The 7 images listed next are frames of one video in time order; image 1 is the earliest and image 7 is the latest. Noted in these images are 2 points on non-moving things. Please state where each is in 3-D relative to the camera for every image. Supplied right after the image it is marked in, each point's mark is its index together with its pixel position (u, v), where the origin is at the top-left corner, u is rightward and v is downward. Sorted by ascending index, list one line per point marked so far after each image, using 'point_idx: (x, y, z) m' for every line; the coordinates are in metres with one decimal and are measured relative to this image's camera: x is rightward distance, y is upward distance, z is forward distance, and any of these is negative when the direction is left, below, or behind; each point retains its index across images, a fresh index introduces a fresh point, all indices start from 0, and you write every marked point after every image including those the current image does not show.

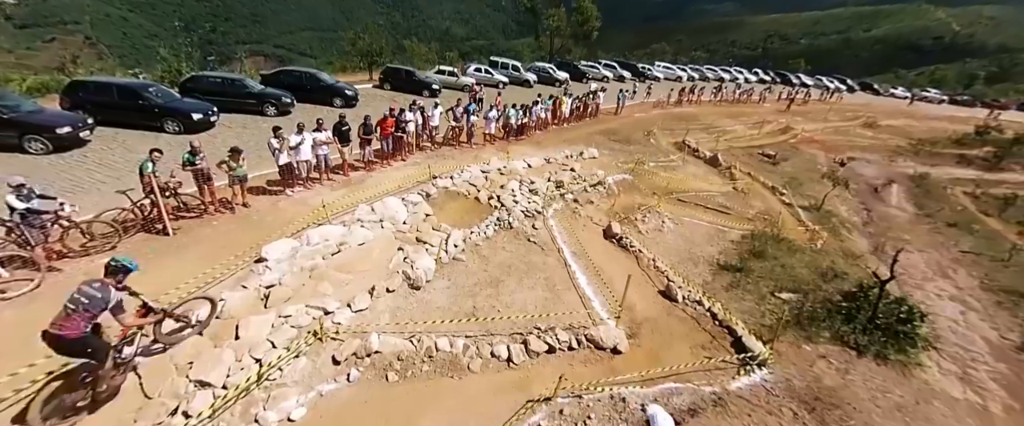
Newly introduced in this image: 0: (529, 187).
0: (+0.6, +0.9, +13.1) m
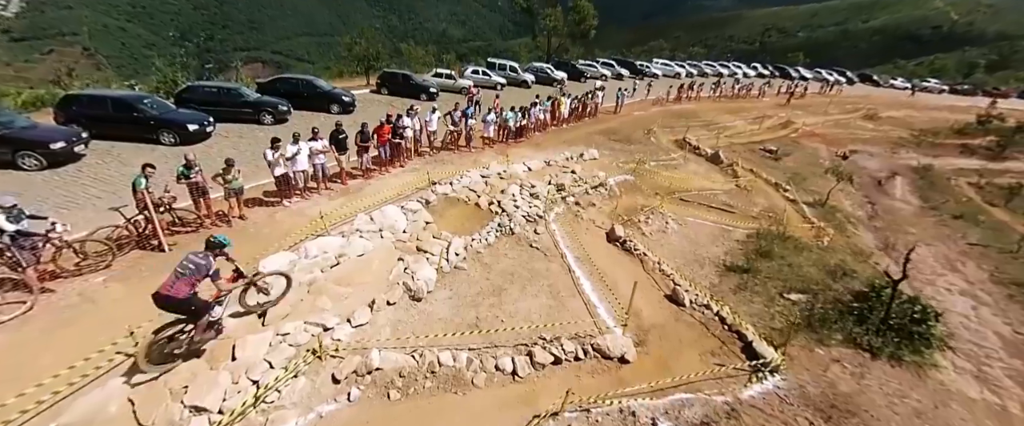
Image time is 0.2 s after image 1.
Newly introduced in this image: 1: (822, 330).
0: (+0.6, +0.8, +12.9) m
1: (+7.7, -2.9, +8.9) m
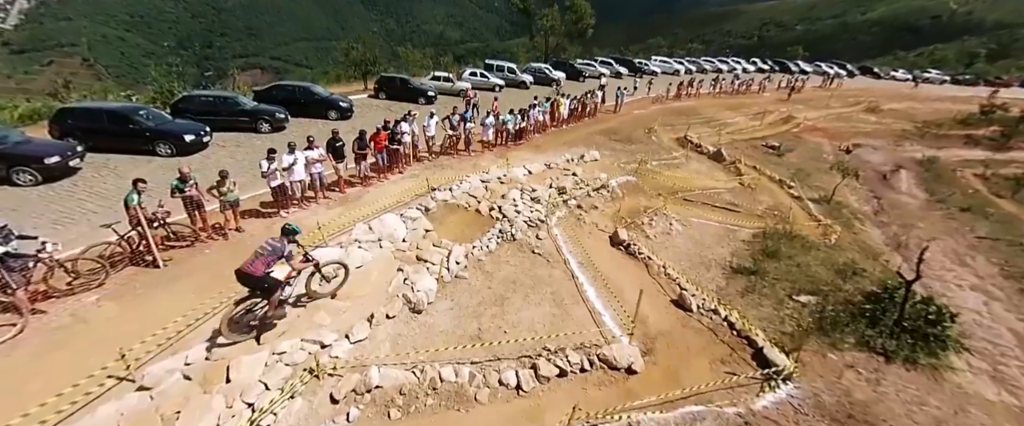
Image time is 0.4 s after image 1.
0: (+0.7, +0.6, +12.7) m
1: (+7.8, -2.9, +8.6) m
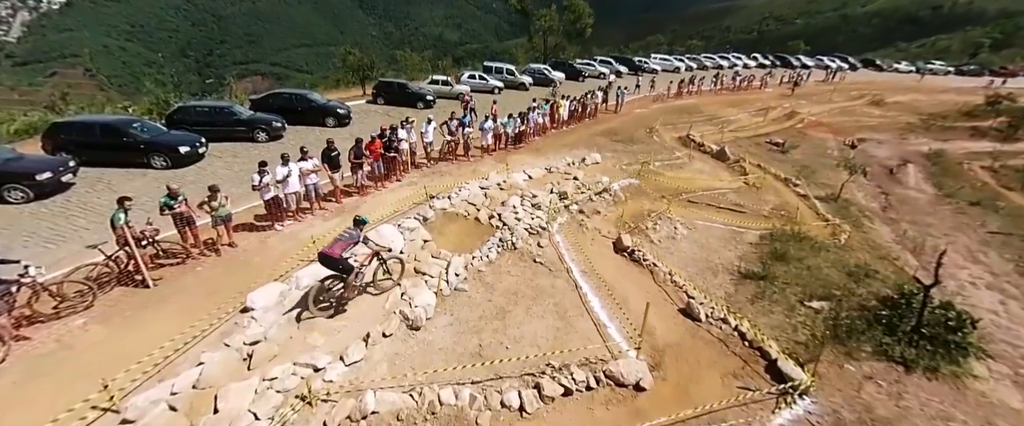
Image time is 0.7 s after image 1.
0: (+0.7, +0.4, +12.4) m
1: (+7.8, -3.0, +8.3) m
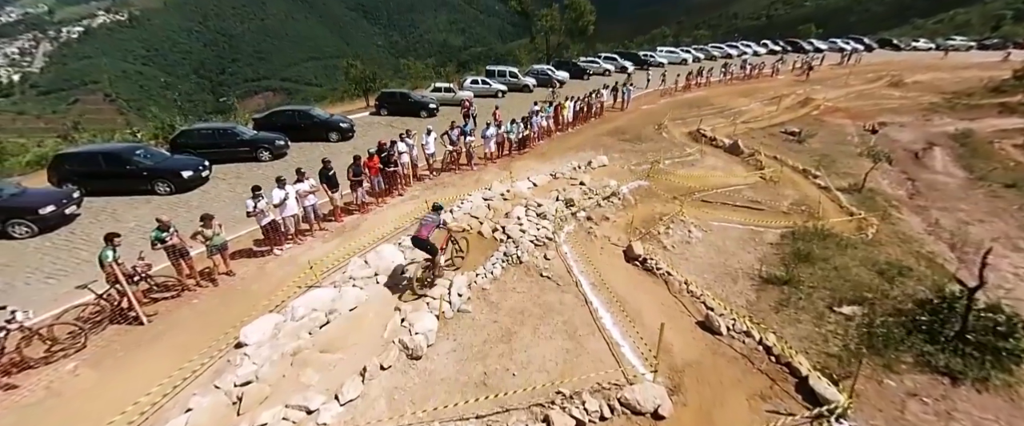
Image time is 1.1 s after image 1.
0: (+0.8, 0.0, +12.0) m
1: (+8.0, -3.0, +7.6) m
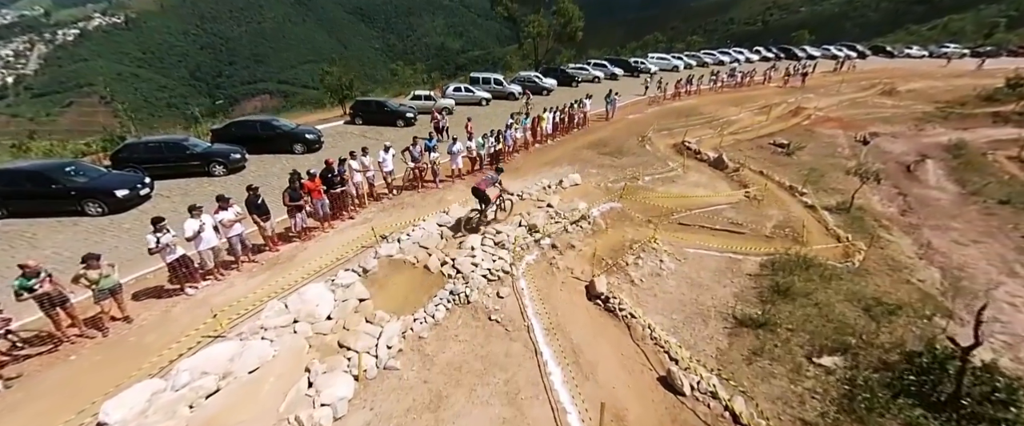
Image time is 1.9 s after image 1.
0: (-0.6, -0.8, +10.9) m
1: (+6.6, -3.8, +6.6) m
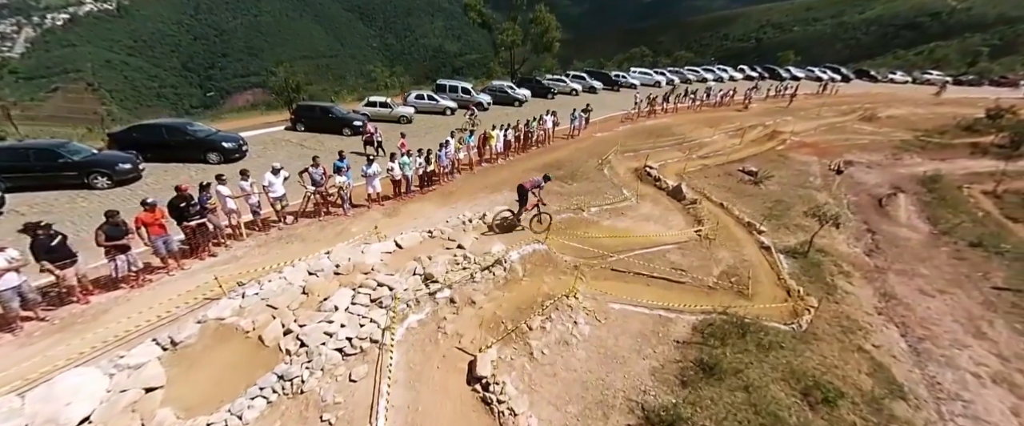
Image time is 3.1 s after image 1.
0: (-3.6, -2.1, +9.1) m
1: (+3.6, -5.3, +4.9) m
